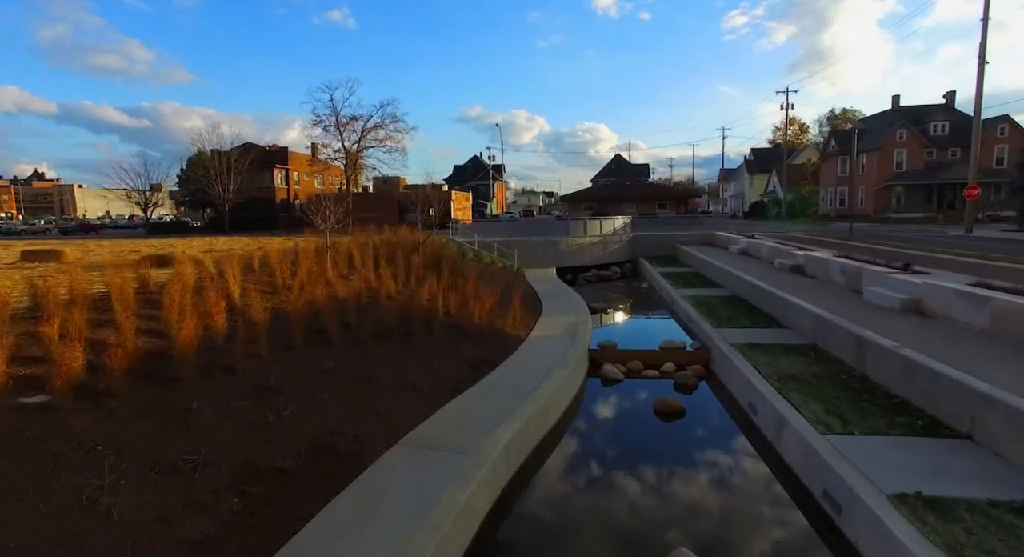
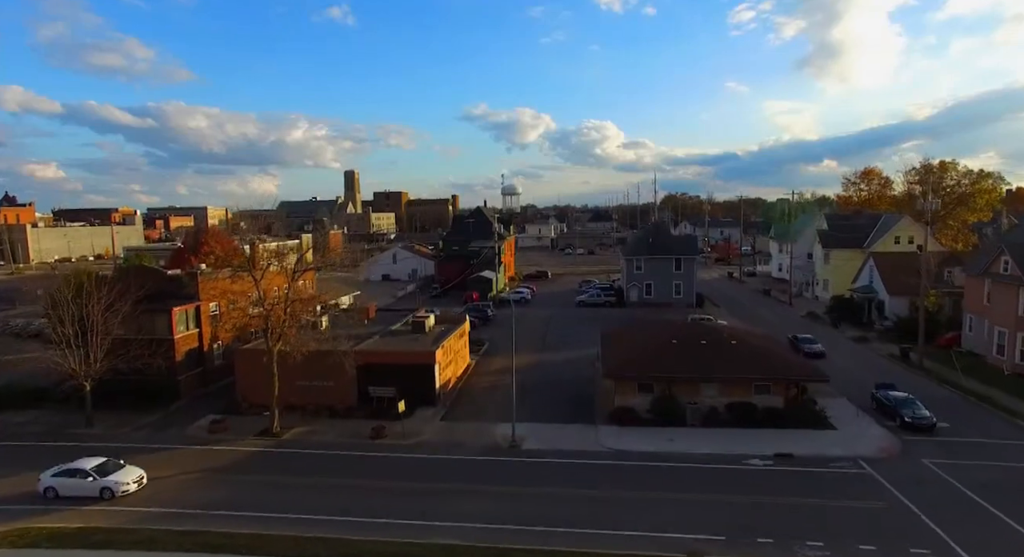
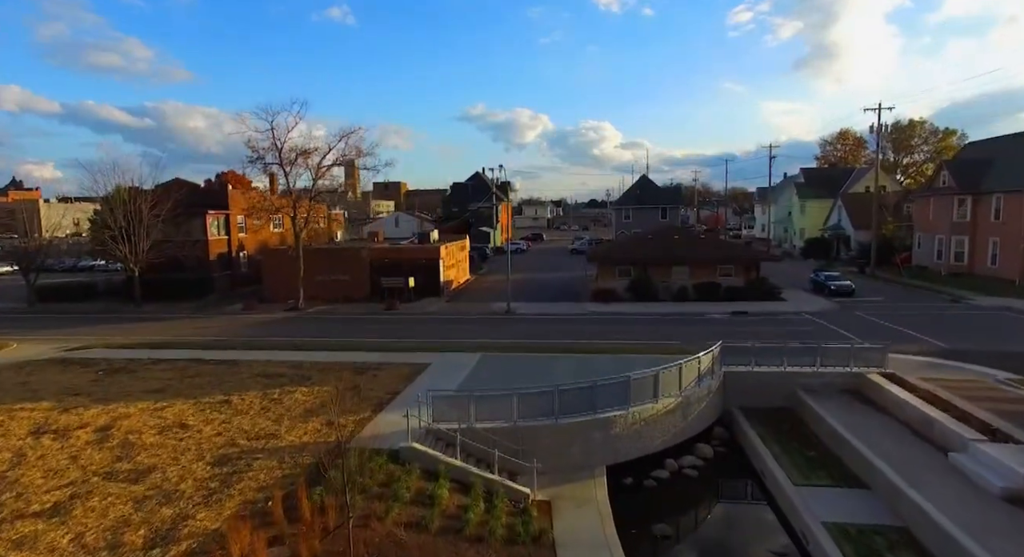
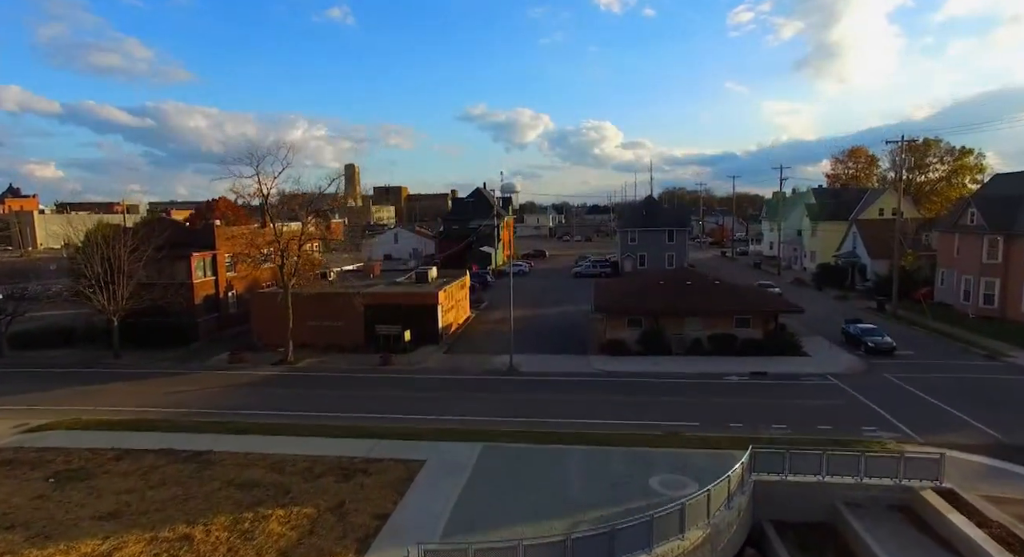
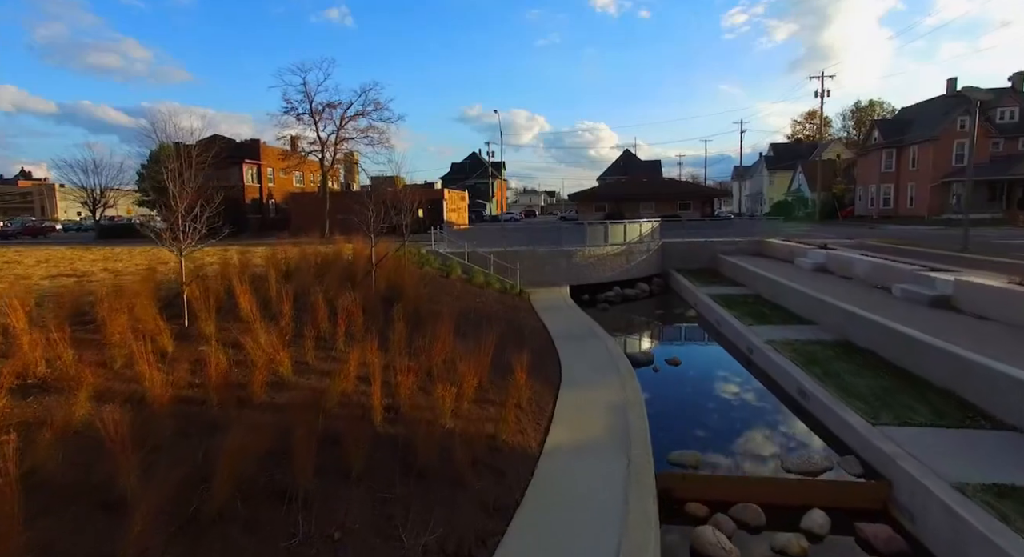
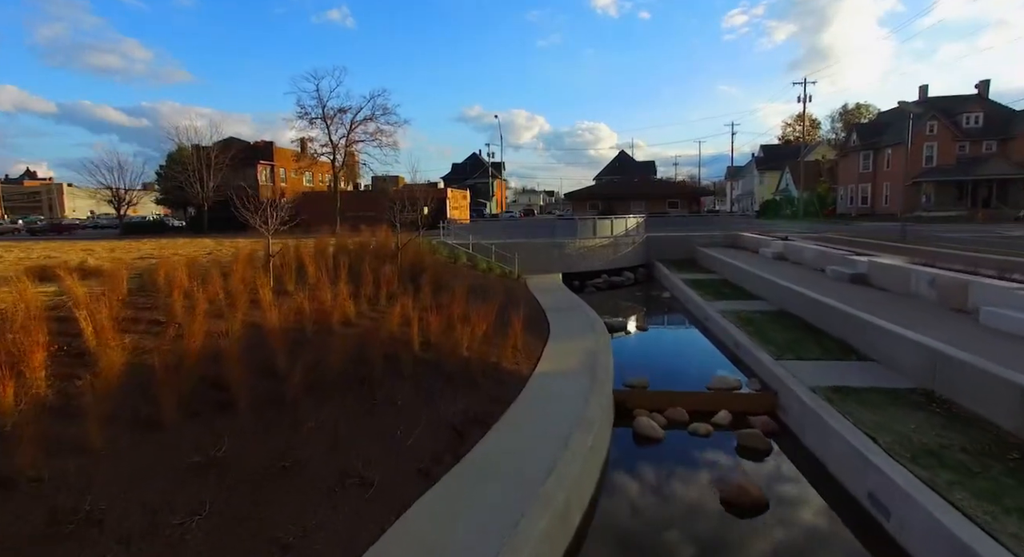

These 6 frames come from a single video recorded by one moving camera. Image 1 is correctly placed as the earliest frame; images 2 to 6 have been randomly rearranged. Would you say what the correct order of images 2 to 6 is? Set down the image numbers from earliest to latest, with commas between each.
6, 5, 3, 4, 2
